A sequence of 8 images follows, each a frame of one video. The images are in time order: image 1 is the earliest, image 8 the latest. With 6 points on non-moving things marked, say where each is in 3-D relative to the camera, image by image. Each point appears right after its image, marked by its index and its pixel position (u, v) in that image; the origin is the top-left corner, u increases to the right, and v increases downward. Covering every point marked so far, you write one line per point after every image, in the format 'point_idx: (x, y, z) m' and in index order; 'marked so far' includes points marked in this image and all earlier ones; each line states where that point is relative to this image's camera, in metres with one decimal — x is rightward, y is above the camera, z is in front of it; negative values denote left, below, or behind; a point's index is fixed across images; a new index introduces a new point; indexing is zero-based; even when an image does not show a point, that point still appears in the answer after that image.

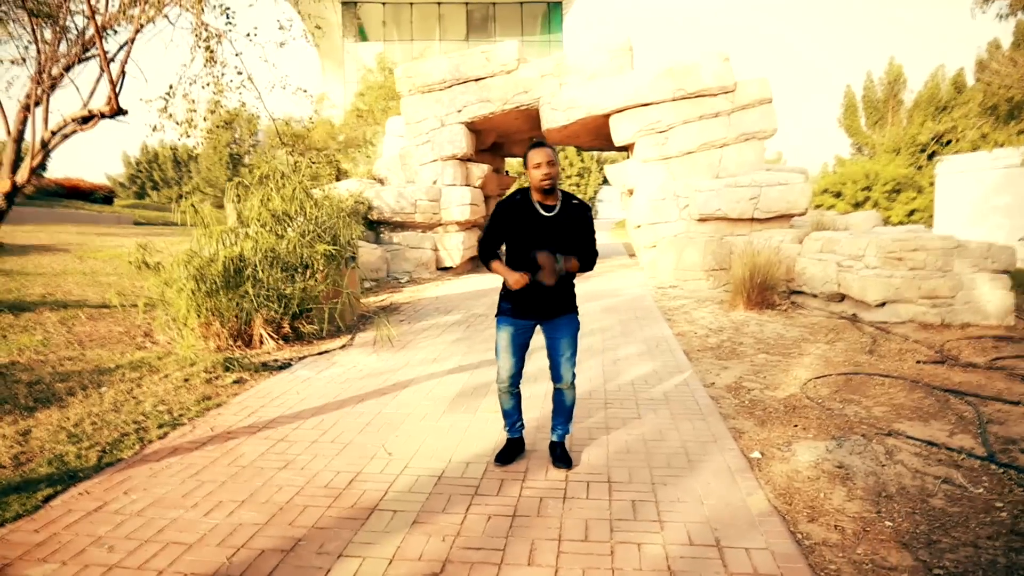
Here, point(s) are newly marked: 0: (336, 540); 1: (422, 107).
0: (-0.8, -1.2, +3.5) m
1: (-1.7, +3.2, +13.6) m
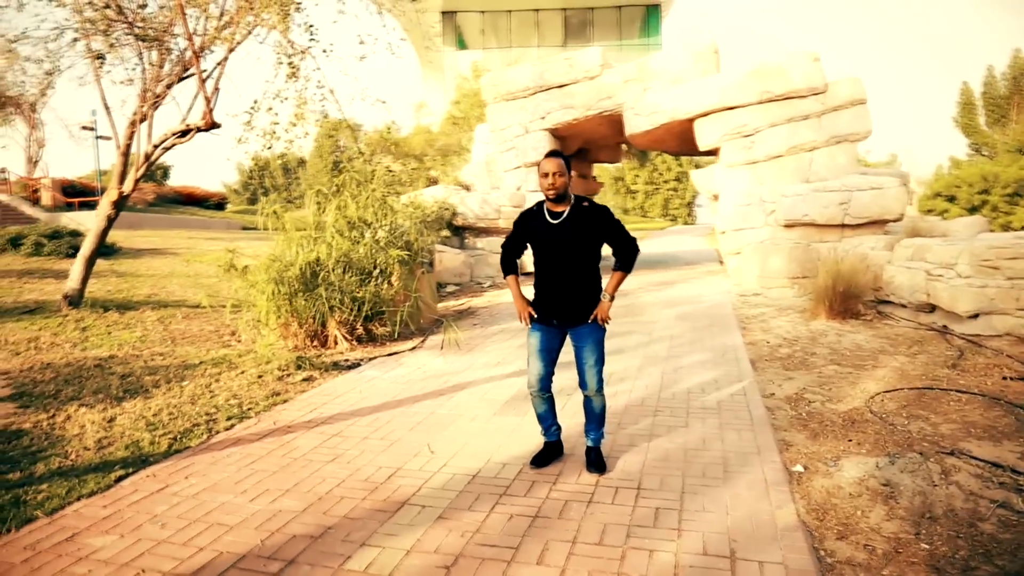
0: (-0.7, -1.2, +3.7) m
1: (-0.1, +3.2, +13.9) m
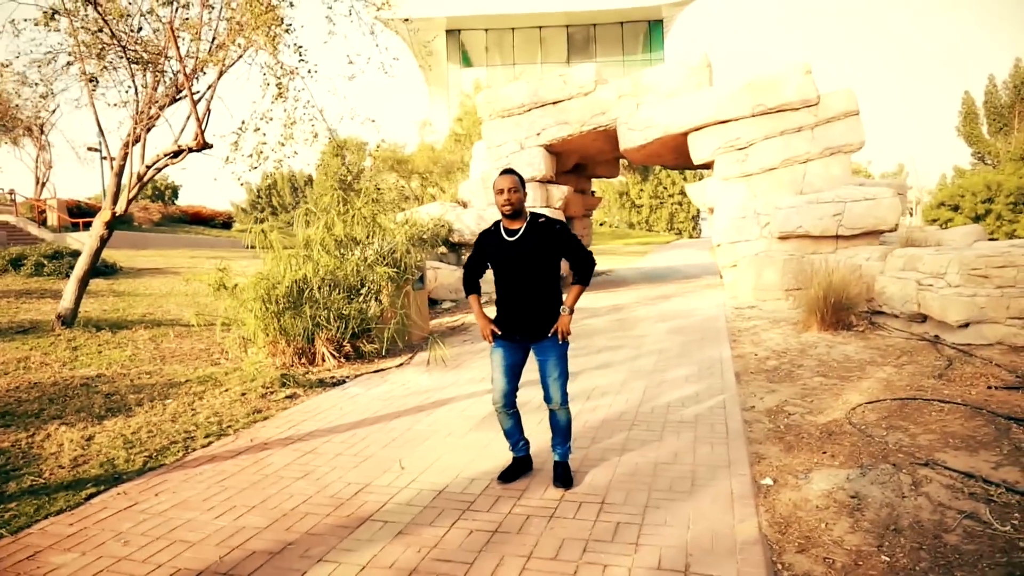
0: (-0.9, -1.3, +3.7) m
1: (-0.2, +2.9, +14.0) m
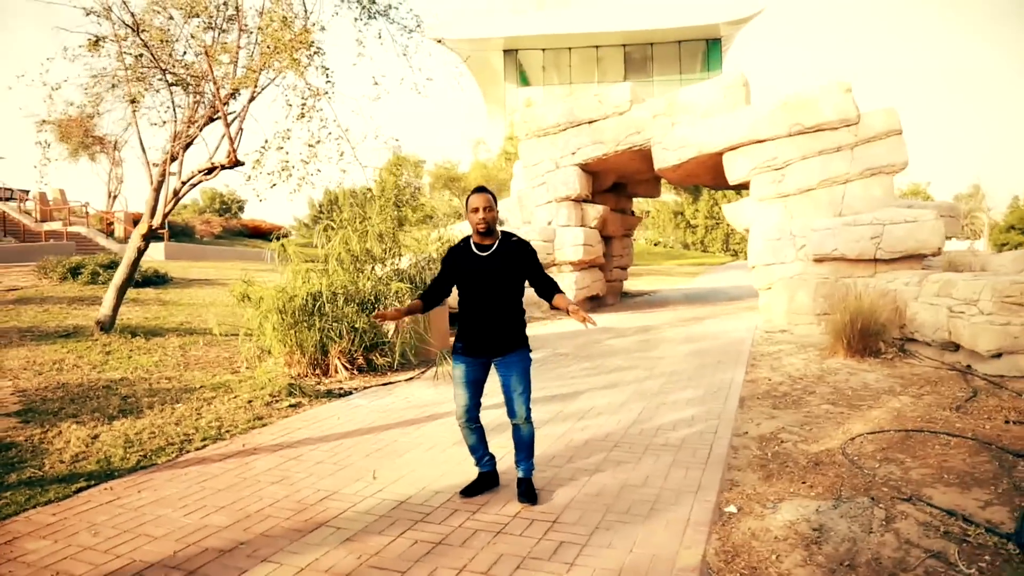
0: (-1.2, -1.3, +3.9) m
1: (+0.5, +2.5, +14.1) m
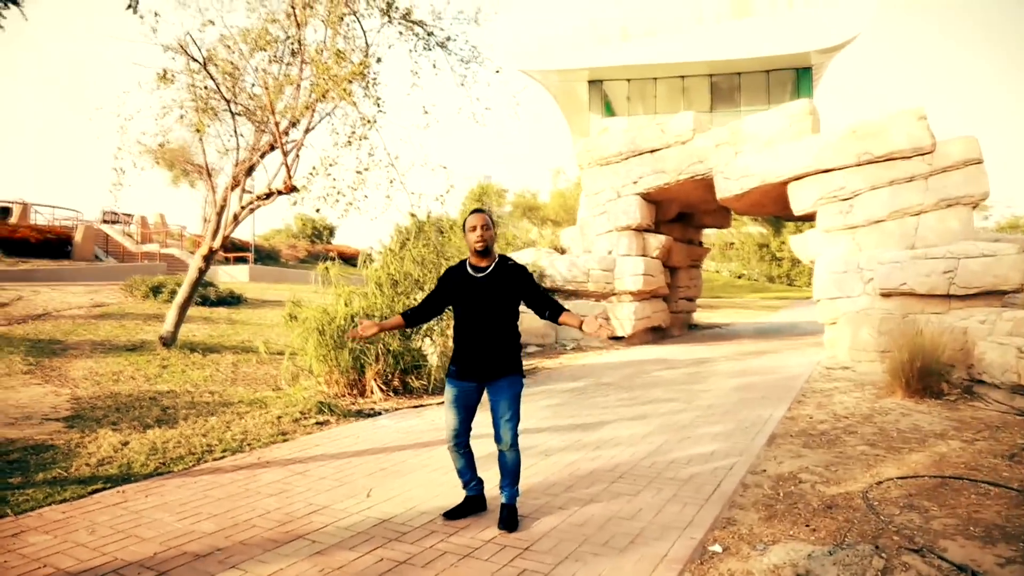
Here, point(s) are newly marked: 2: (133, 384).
0: (-1.4, -1.4, +4.0) m
1: (+1.7, +2.0, +14.1) m
2: (-3.9, -1.0, +7.8) m
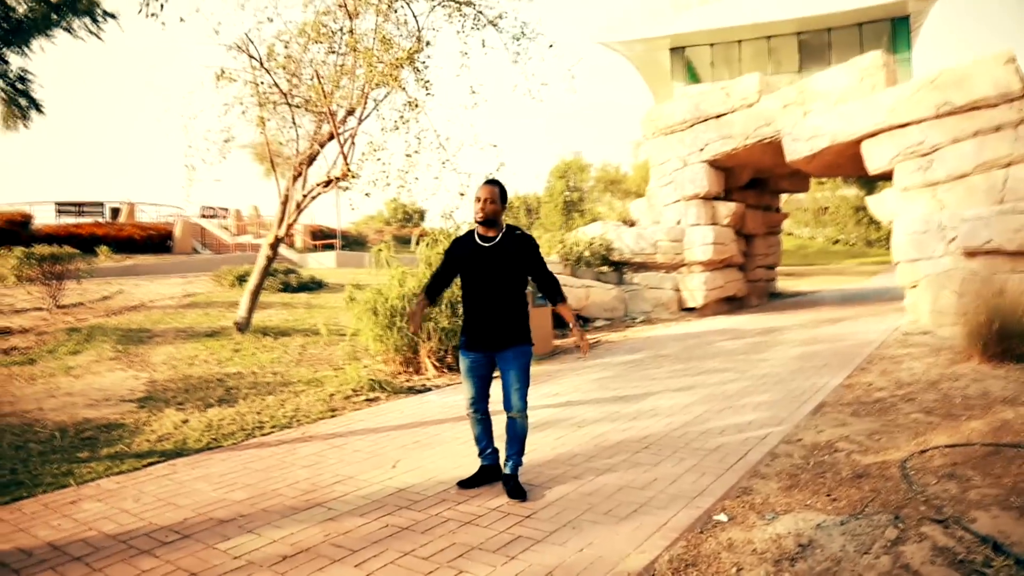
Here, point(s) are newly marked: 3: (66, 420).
0: (-1.4, -1.3, +4.3) m
1: (+2.8, +2.5, +13.7) m
2: (-3.4, -0.9, +8.4) m
3: (-3.7, -1.1, +6.3) m
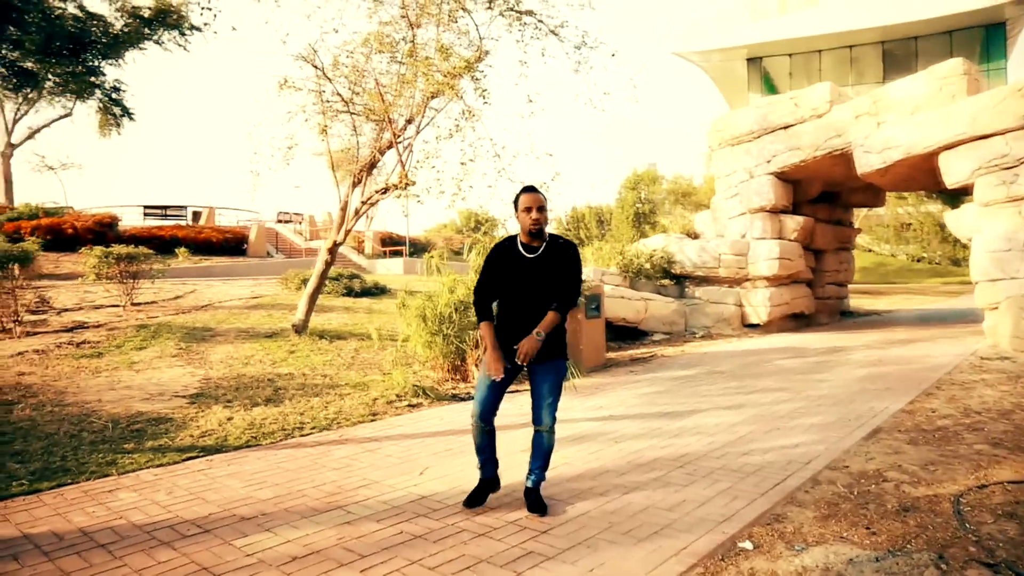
0: (-1.3, -1.3, +4.3) m
1: (+3.9, +2.3, +13.4) m
2: (-2.9, -0.9, +8.6) m
3: (-3.4, -1.1, +6.6) m
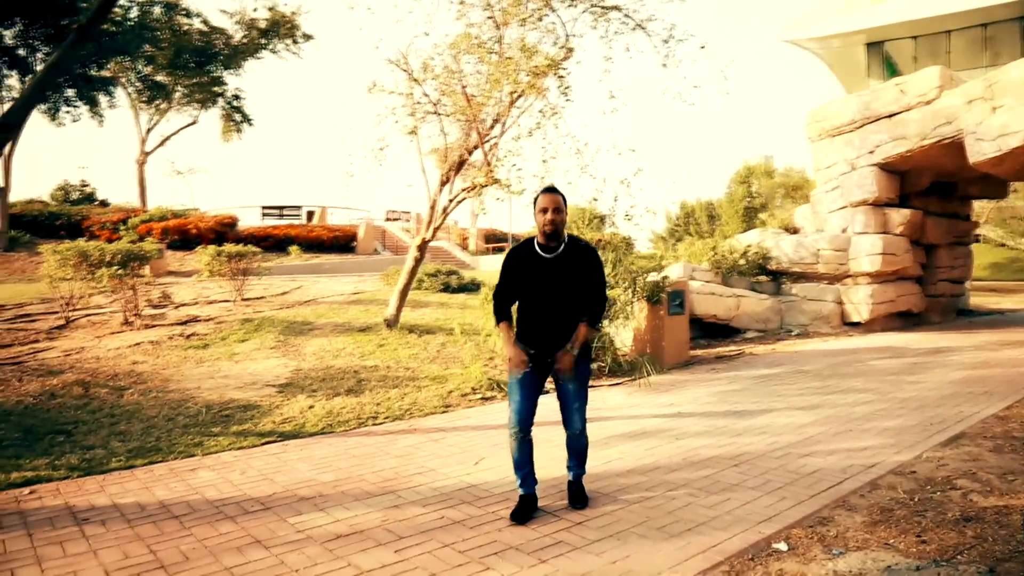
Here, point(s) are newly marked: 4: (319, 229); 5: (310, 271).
0: (-1.1, -1.3, +4.6) m
1: (+5.5, +2.3, +12.8) m
2: (-2.0, -0.8, +9.1) m
3: (-2.8, -1.0, +7.2) m
4: (-5.0, +1.5, +19.5) m
5: (-4.3, +0.4, +16.2) m
